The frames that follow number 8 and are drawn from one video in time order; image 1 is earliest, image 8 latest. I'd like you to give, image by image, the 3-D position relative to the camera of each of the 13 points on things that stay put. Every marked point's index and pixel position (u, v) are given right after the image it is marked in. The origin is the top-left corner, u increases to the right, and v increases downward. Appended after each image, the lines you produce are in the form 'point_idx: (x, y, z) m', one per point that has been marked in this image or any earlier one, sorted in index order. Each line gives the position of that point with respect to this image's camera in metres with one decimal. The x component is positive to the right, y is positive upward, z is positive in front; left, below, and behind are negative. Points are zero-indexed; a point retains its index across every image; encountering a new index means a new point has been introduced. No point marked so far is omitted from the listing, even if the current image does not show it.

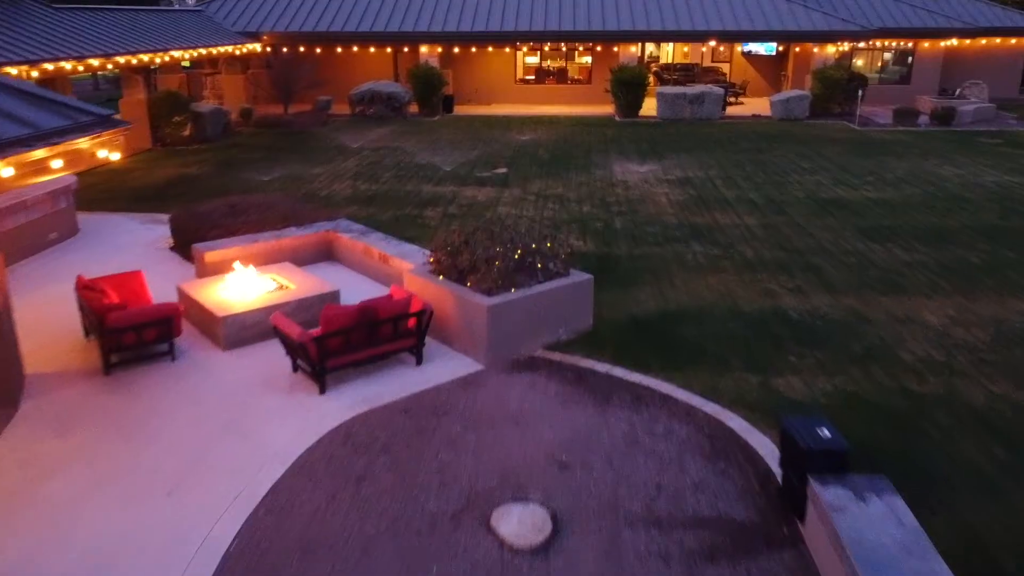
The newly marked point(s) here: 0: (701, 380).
0: (+1.5, -0.7, +6.8) m
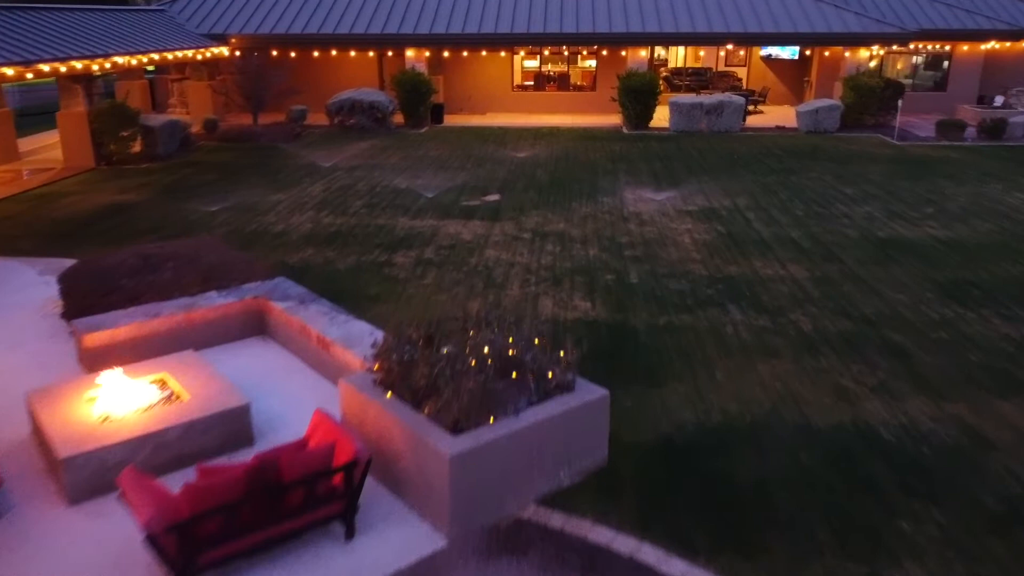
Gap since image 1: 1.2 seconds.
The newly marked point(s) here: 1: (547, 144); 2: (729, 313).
0: (+1.4, -1.5, +4.5) m
1: (+0.6, +3.1, +18.5) m
2: (+2.1, -0.2, +8.3) m
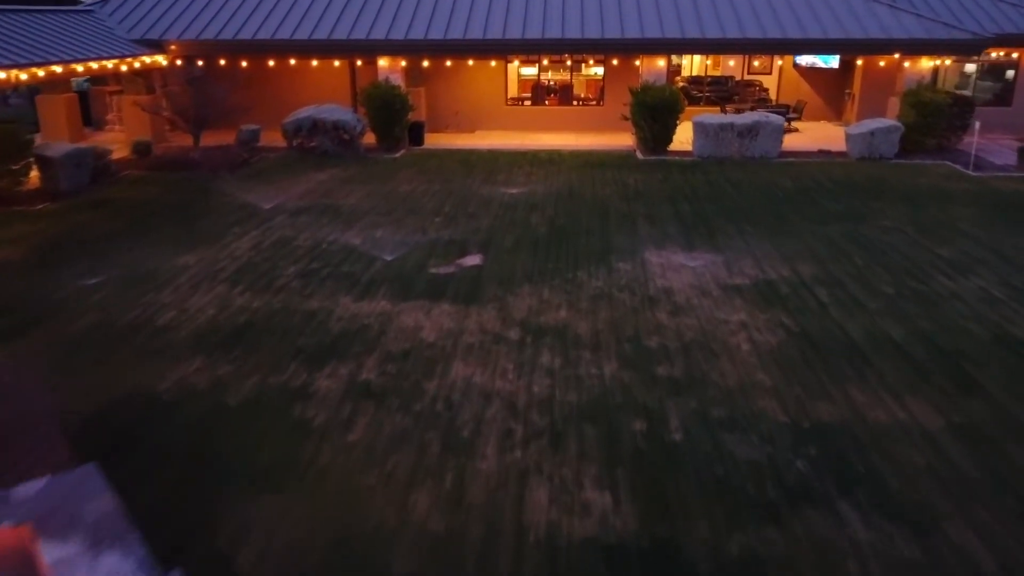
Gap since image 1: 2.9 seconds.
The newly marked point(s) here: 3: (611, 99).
0: (+1.2, -2.6, +1.1) m
1: (+0.5, +2.0, +15.1) m
2: (+1.9, -1.4, +4.9) m
3: (+2.3, +4.4, +19.9) m
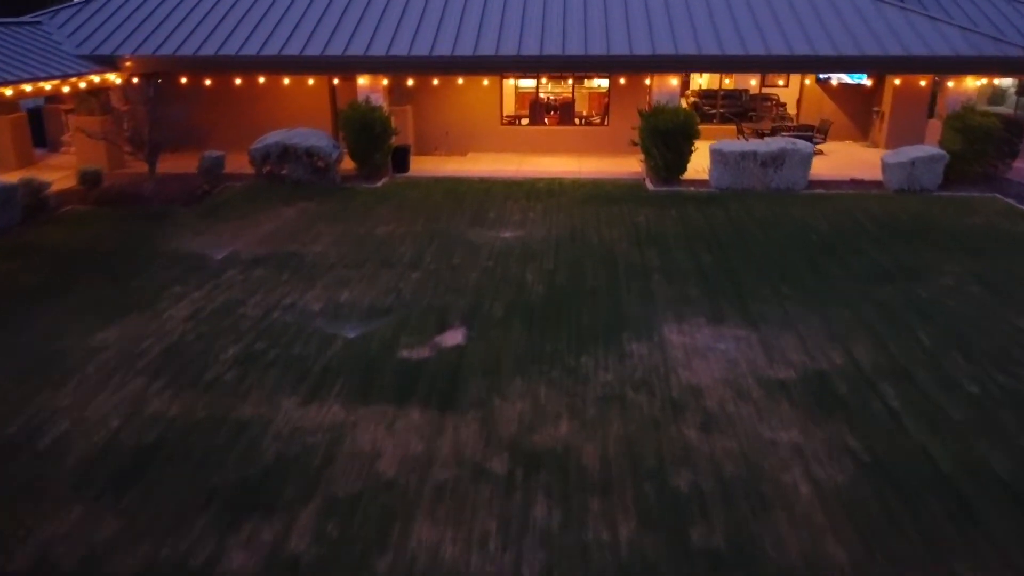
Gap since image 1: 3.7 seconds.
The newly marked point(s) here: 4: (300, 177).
0: (+1.1, -3.5, -0.7) m
1: (+0.4, +1.1, +13.3) m
2: (+1.8, -2.2, +3.1) m
3: (+2.2, +3.6, +18.0) m
4: (-3.8, +2.0, +15.3) m
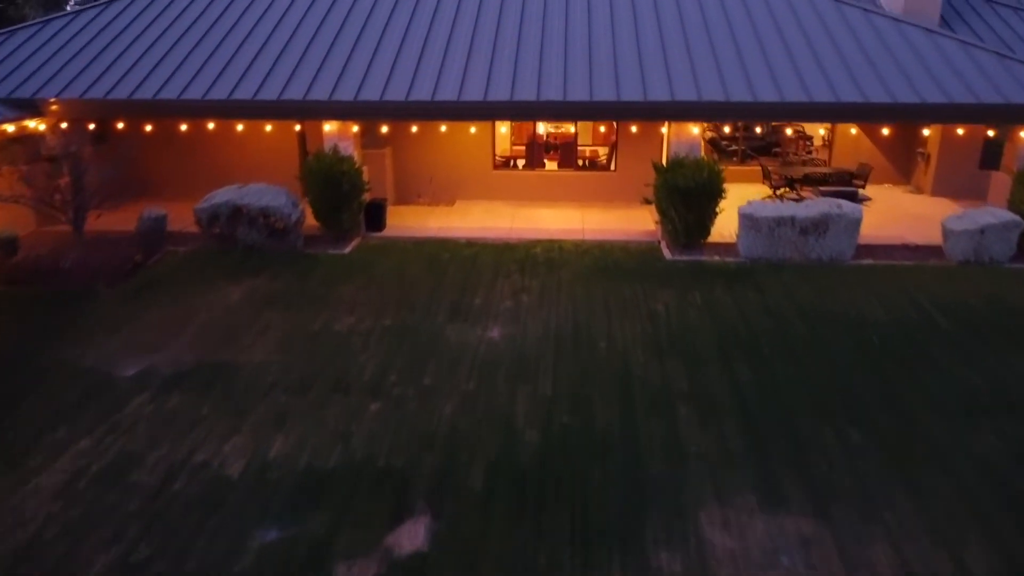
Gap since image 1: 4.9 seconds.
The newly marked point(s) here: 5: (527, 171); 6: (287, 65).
0: (+0.9, -4.7, -3.0) m
1: (+0.3, -0.1, +11.0) m
2: (+1.7, -3.5, +0.8) m
3: (+2.1, +2.3, +15.7) m
4: (-3.9, +0.7, +13.0) m
5: (+0.3, +2.2, +15.9) m
6: (-3.6, +3.5, +13.4) m
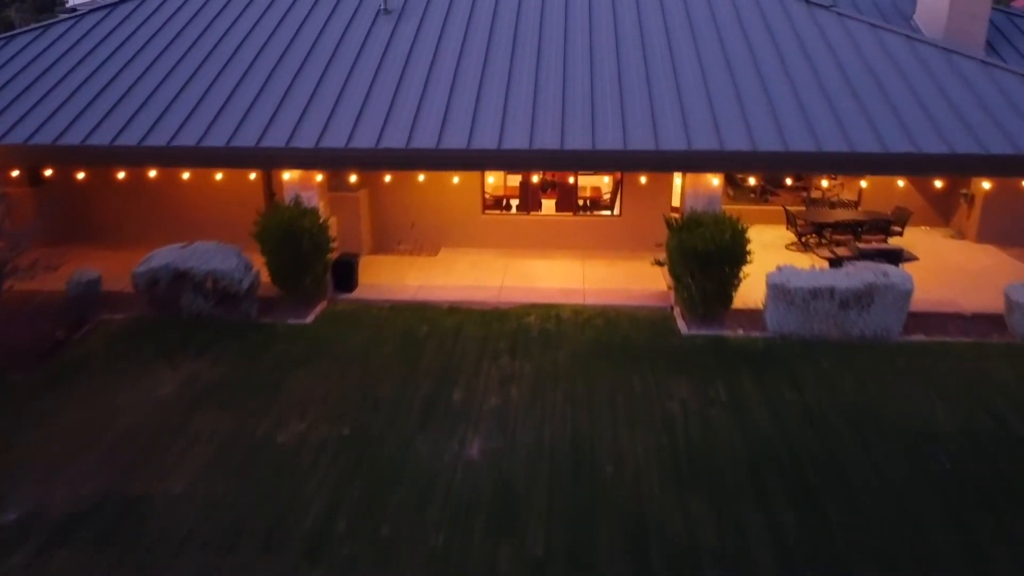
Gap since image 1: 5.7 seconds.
0: (+0.8, -5.7, -4.9) m
1: (+0.1, -1.1, +9.1) m
2: (+1.5, -4.5, -1.1) m
3: (+2.0, +1.3, +13.9) m
4: (-4.1, -0.3, +11.1) m
5: (+0.2, +1.2, +14.0) m
6: (-3.7, +2.5, +11.6) m
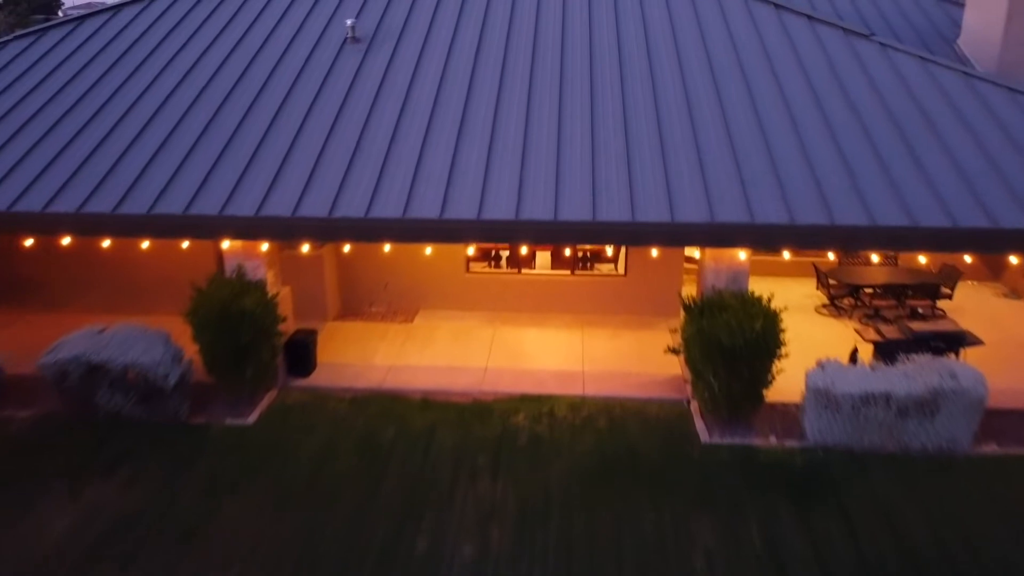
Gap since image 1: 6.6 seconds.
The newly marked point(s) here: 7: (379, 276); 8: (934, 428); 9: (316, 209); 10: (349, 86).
0: (+0.6, -6.8, -6.8) m
1: (-0.1, -2.2, +7.2) m
2: (+1.3, -5.5, -3.0) m
3: (+1.8, +0.2, +12.0) m
4: (-4.3, -1.3, +9.2) m
5: (0.0, +0.2, +12.1) m
6: (-3.9, +1.5, +9.7) m
7: (-1.9, +0.3, +12.1) m
8: (+4.2, -1.4, +8.4) m
9: (-2.0, +0.8, +8.9) m
10: (-2.1, +2.5, +10.6) m
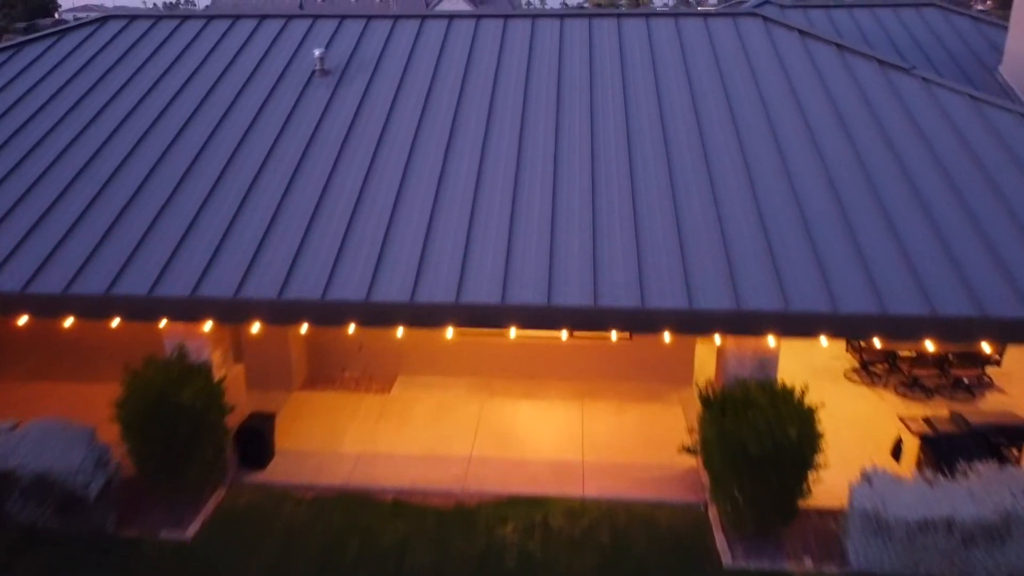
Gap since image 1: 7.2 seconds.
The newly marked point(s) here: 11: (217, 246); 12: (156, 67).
0: (+0.4, -7.6, -8.2) m
1: (-0.2, -3.0, +5.8) m
2: (+1.2, -6.3, -4.4) m
3: (+1.7, -0.6, +10.5) m
4: (-4.4, -2.1, +7.8) m
5: (-0.1, -0.7, +10.7) m
6: (-4.0, +0.7, +8.3) m
7: (-2.0, -0.5, +10.7) m
8: (+4.1, -2.2, +7.0) m
9: (-2.1, 0.0, +7.4) m
10: (-2.2, +1.7, +9.2) m
11: (-2.7, +0.4, +7.9) m
12: (-4.4, +2.8, +10.5) m
